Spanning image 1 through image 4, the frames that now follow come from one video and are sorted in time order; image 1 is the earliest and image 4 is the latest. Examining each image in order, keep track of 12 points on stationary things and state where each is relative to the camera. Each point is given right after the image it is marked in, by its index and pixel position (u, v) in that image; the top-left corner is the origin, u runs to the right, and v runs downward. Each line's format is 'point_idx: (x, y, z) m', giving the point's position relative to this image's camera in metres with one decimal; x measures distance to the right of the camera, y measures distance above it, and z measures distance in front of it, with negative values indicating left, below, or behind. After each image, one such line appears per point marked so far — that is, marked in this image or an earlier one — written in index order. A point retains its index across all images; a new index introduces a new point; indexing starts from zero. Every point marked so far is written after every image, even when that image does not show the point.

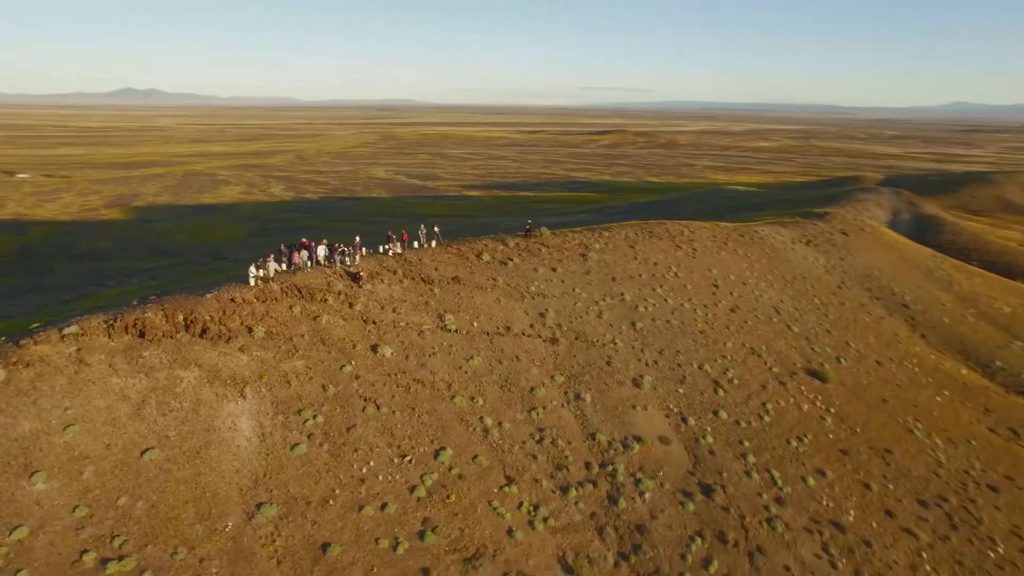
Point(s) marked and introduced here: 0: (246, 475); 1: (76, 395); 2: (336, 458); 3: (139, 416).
0: (-7.6, -5.4, +18.7) m
1: (-13.0, -3.2, +19.4) m
2: (-5.3, -5.1, +19.7) m
3: (-11.1, -3.8, +19.4) m
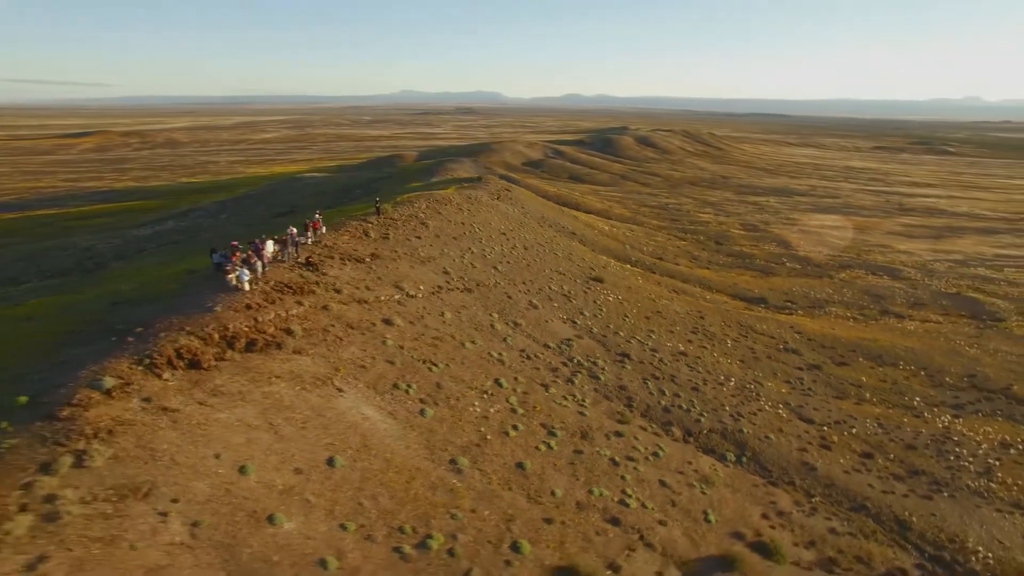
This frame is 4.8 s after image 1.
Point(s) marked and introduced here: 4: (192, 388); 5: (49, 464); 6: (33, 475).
0: (-2.8, -4.7, +19.2) m
1: (-7.5, -3.7, +15.9) m
2: (-1.9, -4.0, +21.5) m
3: (-6.0, -3.9, +17.2) m
4: (-8.5, -2.7, +17.3) m
5: (-9.7, -3.7, +13.7) m
6: (-9.8, -3.8, +13.3) m
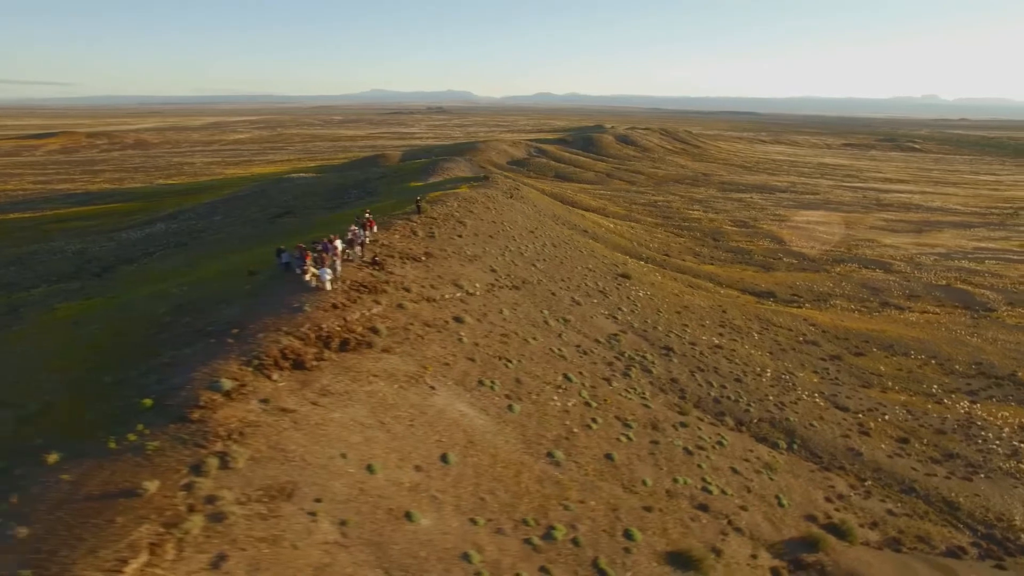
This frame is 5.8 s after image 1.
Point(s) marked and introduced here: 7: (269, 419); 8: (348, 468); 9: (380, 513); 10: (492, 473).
0: (+0.1, -4.6, +19.5) m
1: (-4.4, -3.7, +16.0) m
2: (+0.8, -3.9, +21.8) m
3: (-3.1, -3.9, +17.4) m
4: (-5.6, -2.6, +17.3) m
5: (-6.6, -3.7, +13.6) m
6: (-6.6, -3.9, +13.3) m
7: (-5.9, -3.2, +15.7) m
8: (-3.9, -4.2, +15.4) m
9: (-2.9, -5.0, +14.5) m
10: (-0.6, -5.0, +17.7) m
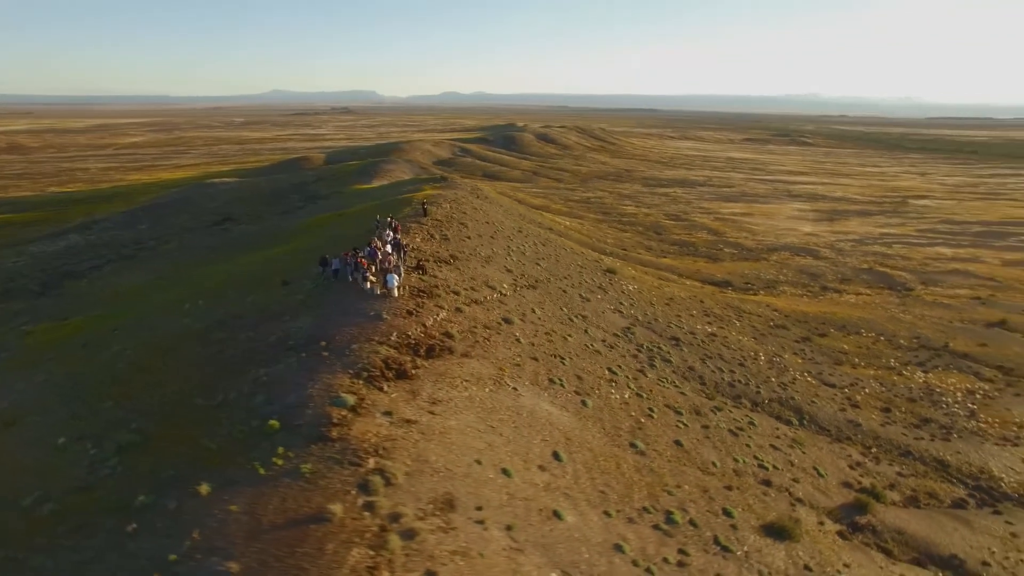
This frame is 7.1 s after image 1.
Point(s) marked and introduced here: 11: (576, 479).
0: (+2.7, -4.5, +20.1) m
1: (-1.3, -3.8, +16.0) m
2: (+3.1, -3.8, +22.5) m
3: (-0.1, -4.0, +17.5) m
4: (-2.6, -2.8, +17.1) m
5: (-3.0, -4.0, +13.3) m
6: (-3.0, -4.1, +13.0) m
7: (-2.7, -3.4, +15.5) m
8: (-0.6, -4.4, +15.4) m
9: (+0.5, -5.1, +14.8) m
10: (+2.4, -4.9, +18.2) m
11: (+1.6, -5.0, +17.0) m
